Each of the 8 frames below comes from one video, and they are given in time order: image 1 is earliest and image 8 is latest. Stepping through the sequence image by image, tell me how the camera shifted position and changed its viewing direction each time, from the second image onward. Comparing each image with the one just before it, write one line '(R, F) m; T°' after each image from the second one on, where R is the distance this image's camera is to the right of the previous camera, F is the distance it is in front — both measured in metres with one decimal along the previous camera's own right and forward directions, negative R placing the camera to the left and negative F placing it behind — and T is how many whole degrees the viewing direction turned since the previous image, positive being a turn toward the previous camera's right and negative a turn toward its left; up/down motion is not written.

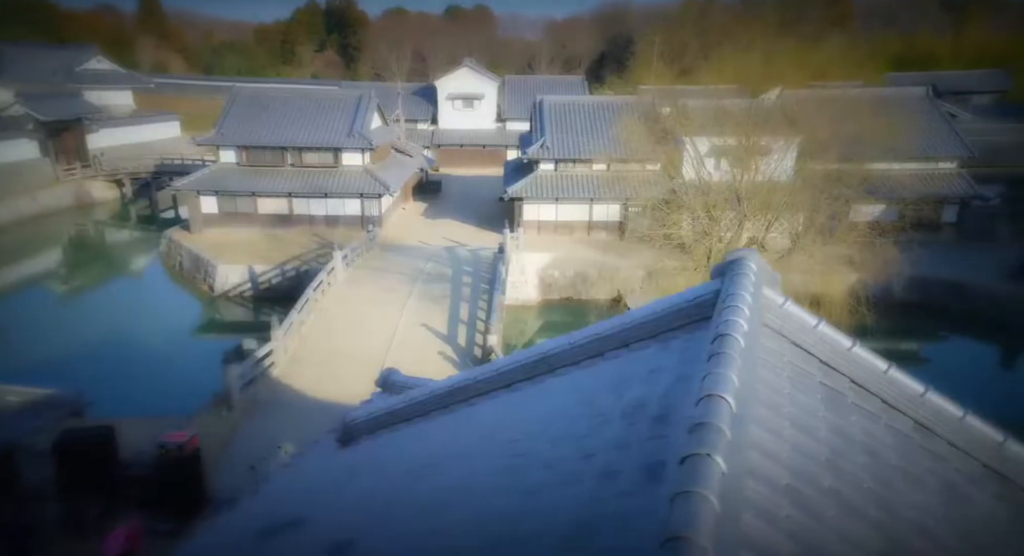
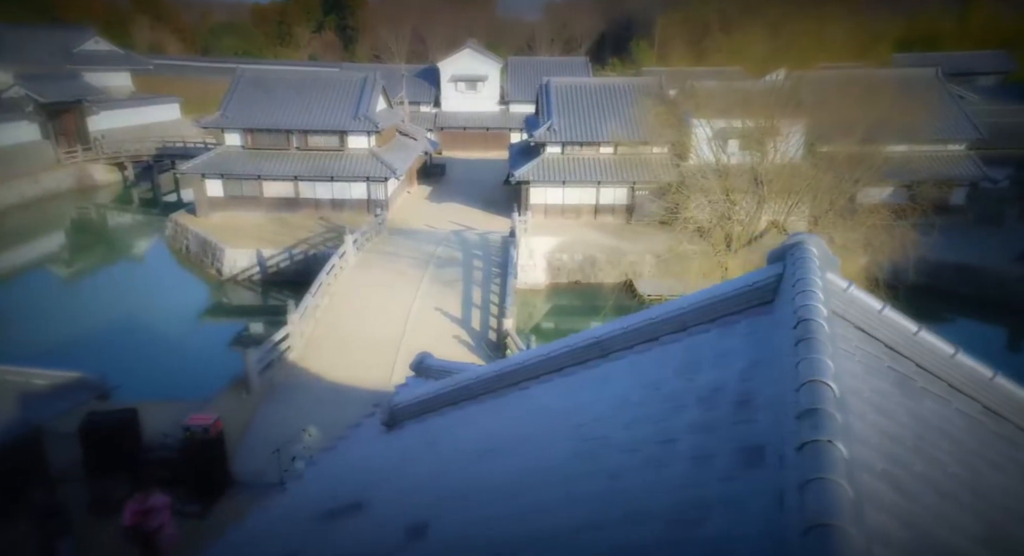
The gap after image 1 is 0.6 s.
(-0.3, 0.0) m; 0°
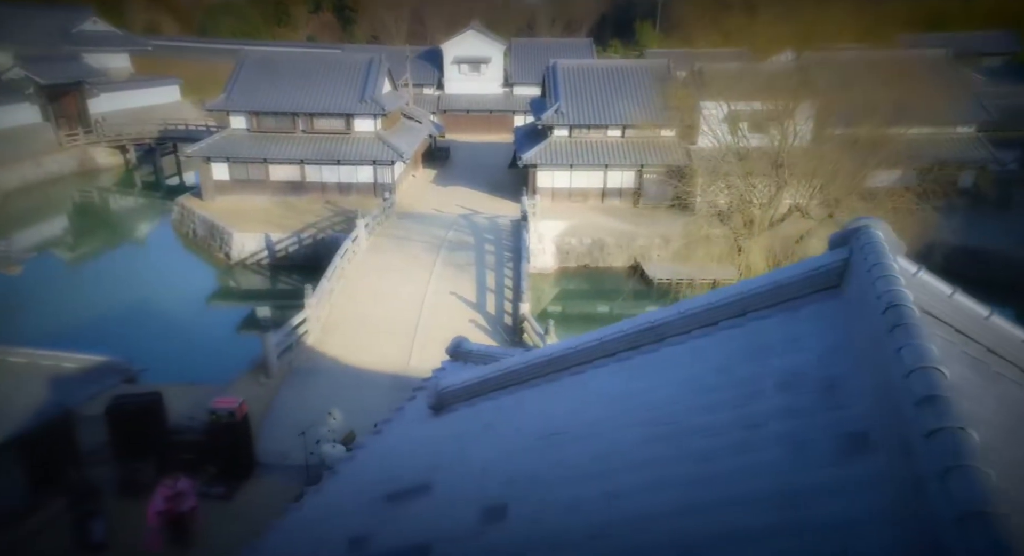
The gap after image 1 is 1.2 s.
(-0.3, 0.0) m; 0°
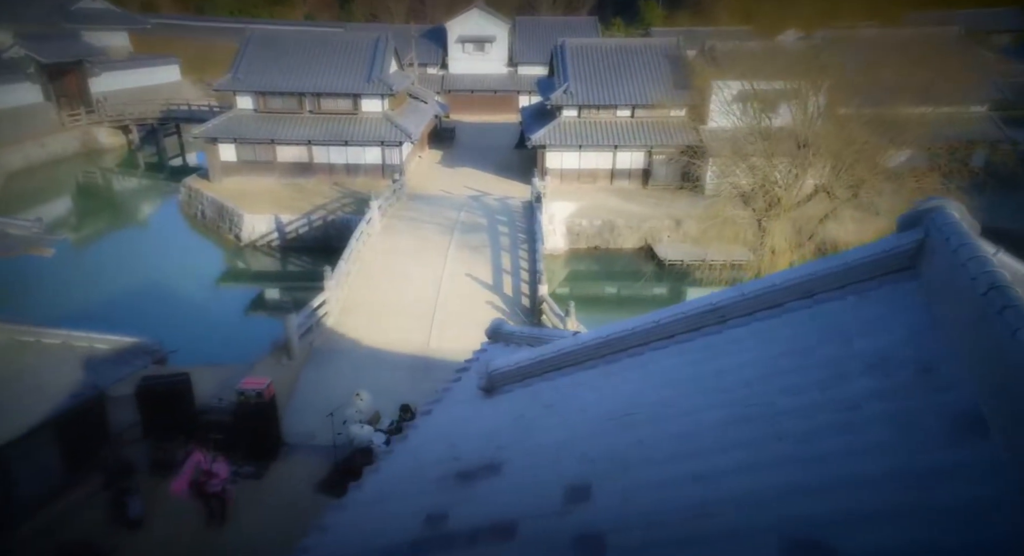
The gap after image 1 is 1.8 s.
(-0.4, 0.0) m; 0°
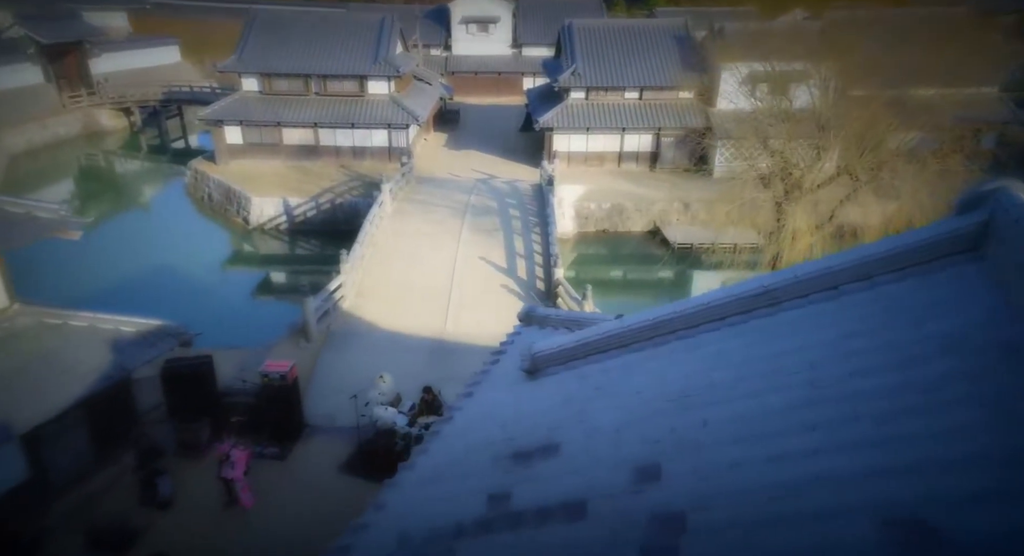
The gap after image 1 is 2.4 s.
(-0.3, 0.0) m; 0°
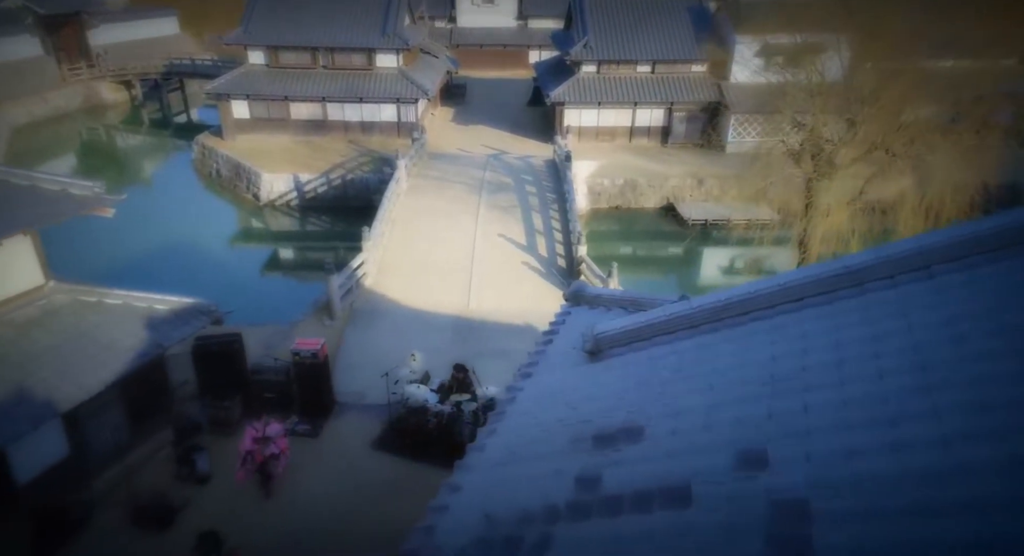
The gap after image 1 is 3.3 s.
(-0.5, +0.1) m; 0°
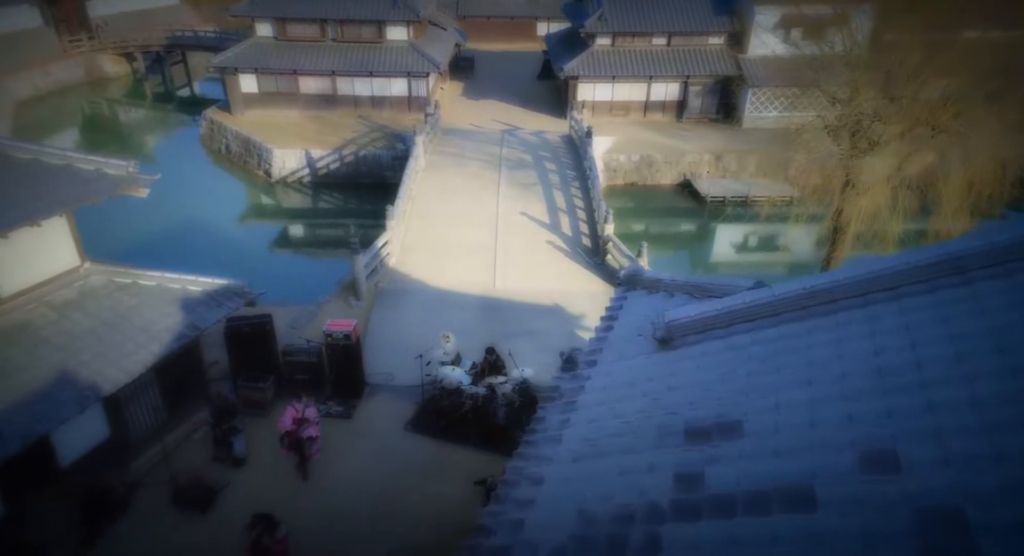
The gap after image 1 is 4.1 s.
(-0.5, +0.1) m; 0°
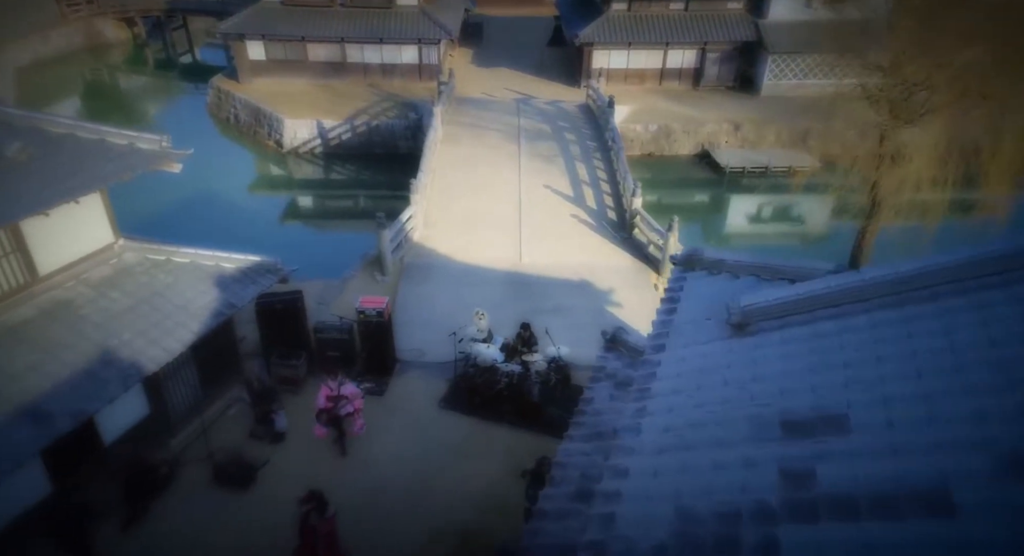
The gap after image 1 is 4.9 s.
(-0.5, +0.2) m; 0°
